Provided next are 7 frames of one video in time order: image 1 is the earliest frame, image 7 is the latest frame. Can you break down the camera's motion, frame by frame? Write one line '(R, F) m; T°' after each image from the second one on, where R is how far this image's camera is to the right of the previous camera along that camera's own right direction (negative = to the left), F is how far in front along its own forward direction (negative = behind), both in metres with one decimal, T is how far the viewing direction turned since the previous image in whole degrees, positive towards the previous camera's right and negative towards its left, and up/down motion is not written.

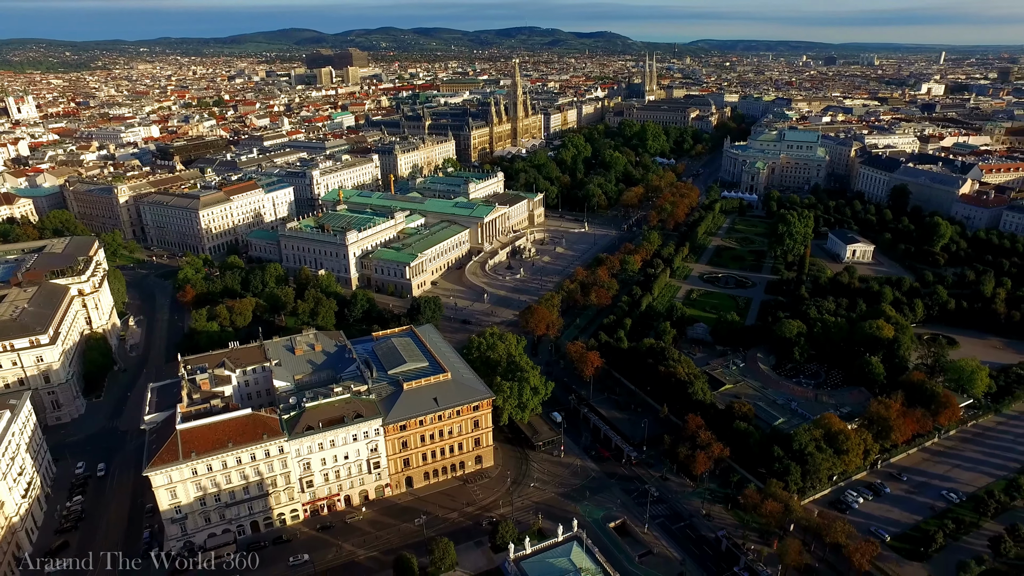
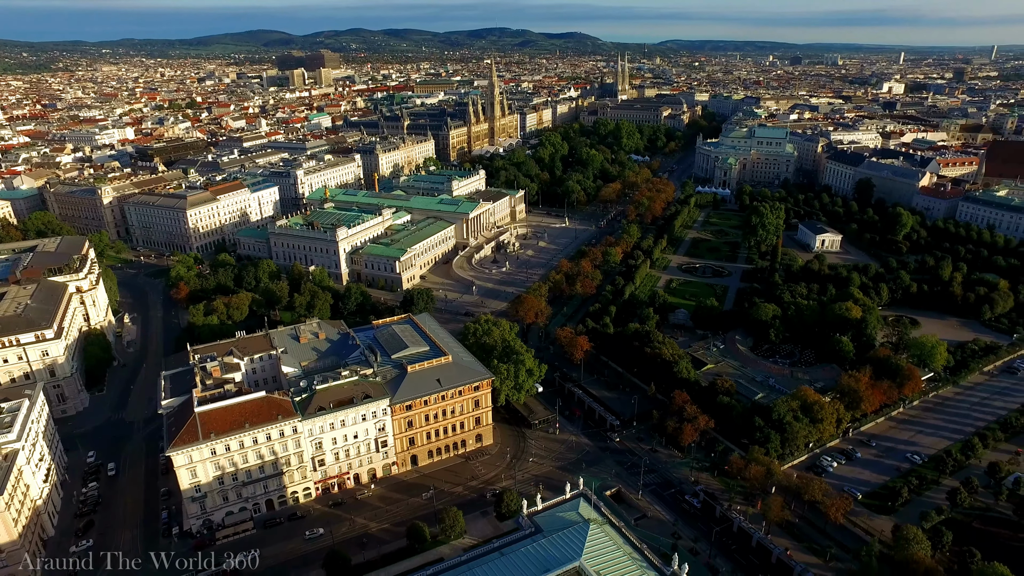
(-2.1, -3.2) m; +2°
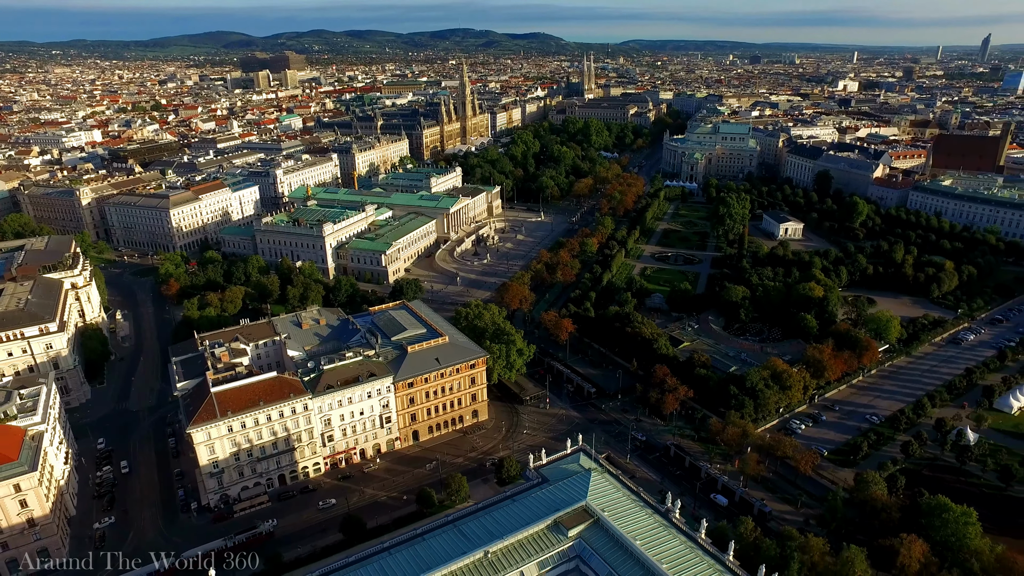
(-2.3, -3.9) m; +3°
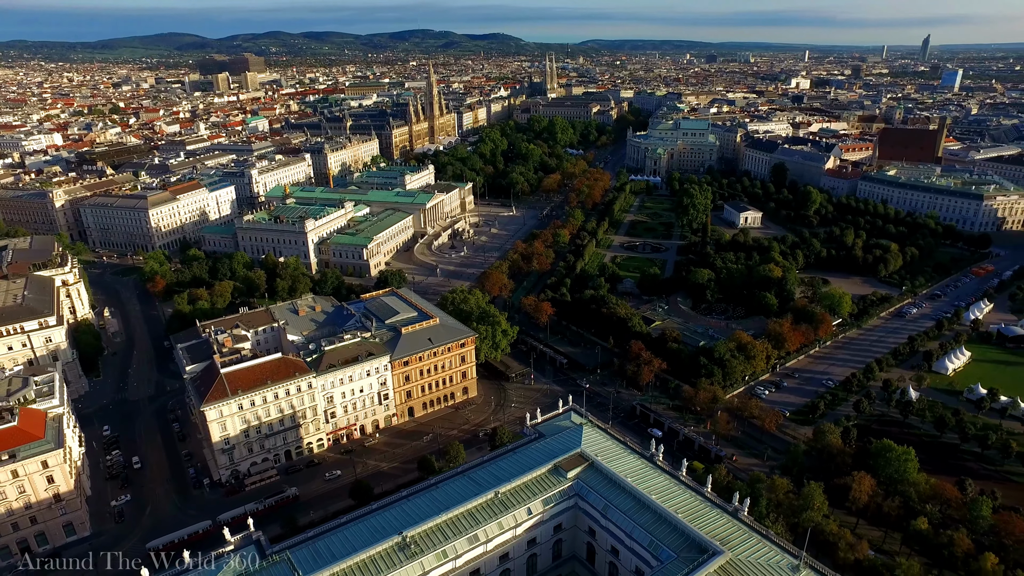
(-2.2, -4.5) m; +3°
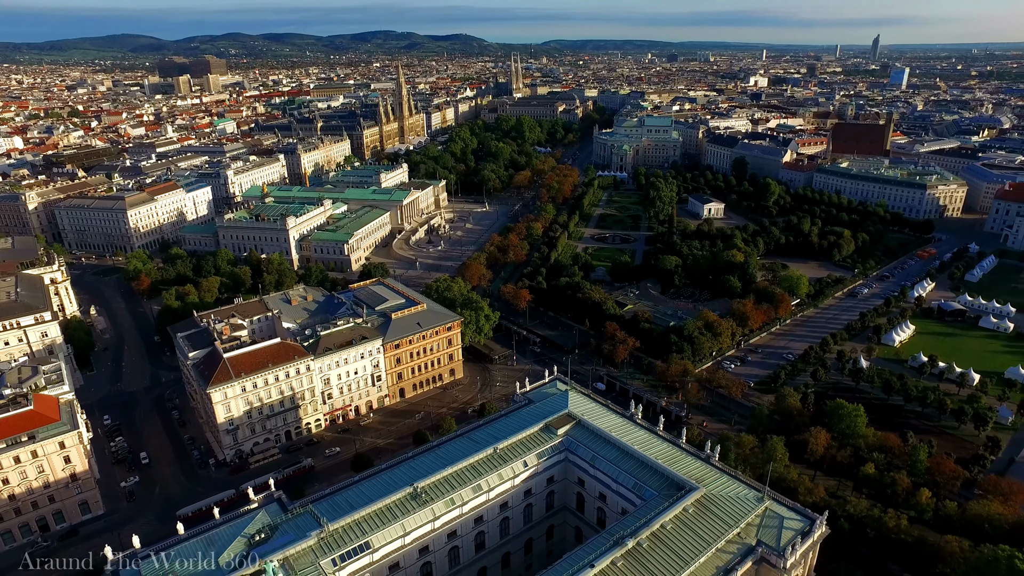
(-1.7, -4.3) m; +3°
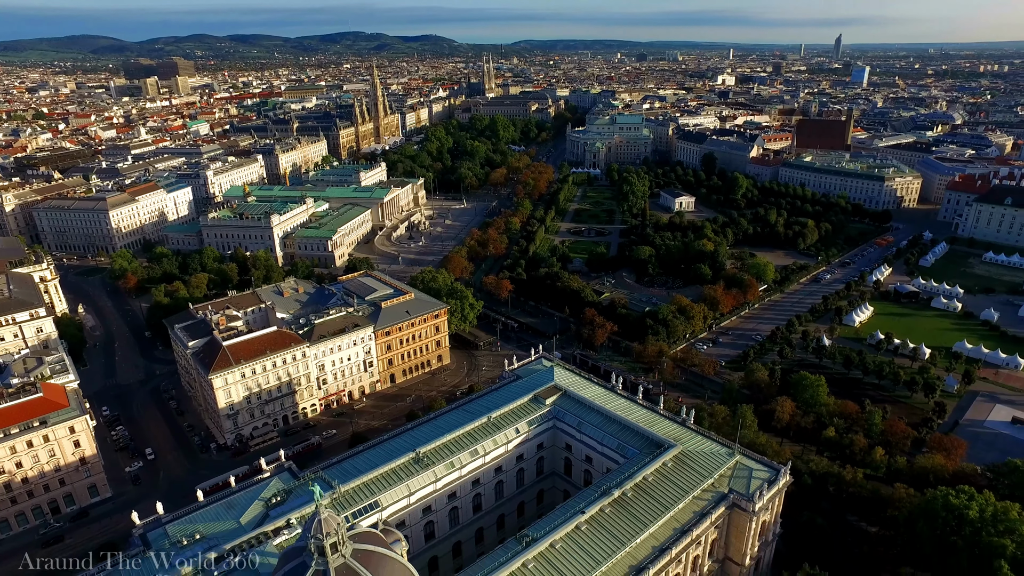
(-1.1, -3.6) m; +2°
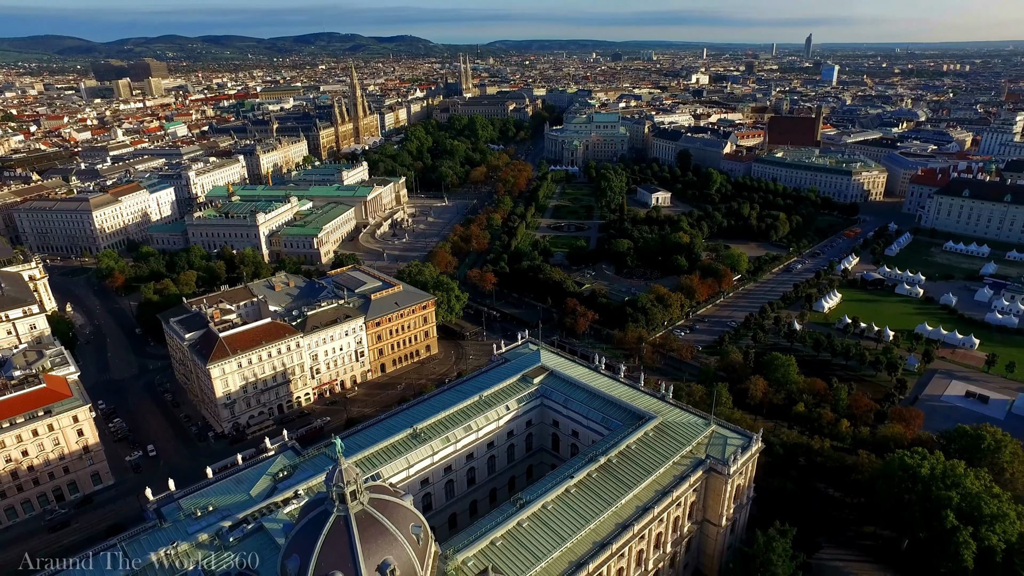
(-0.8, -2.8) m; +2°
